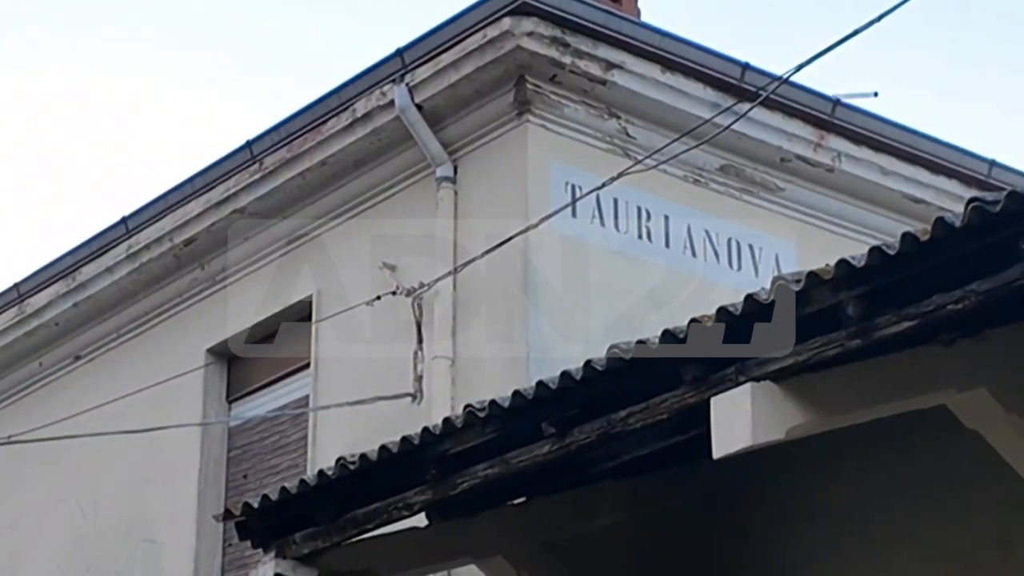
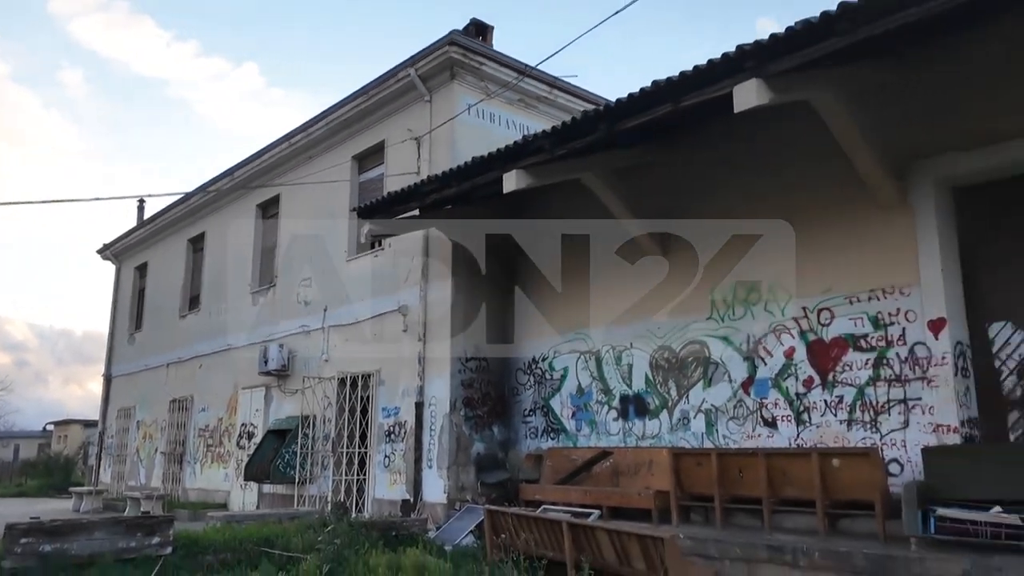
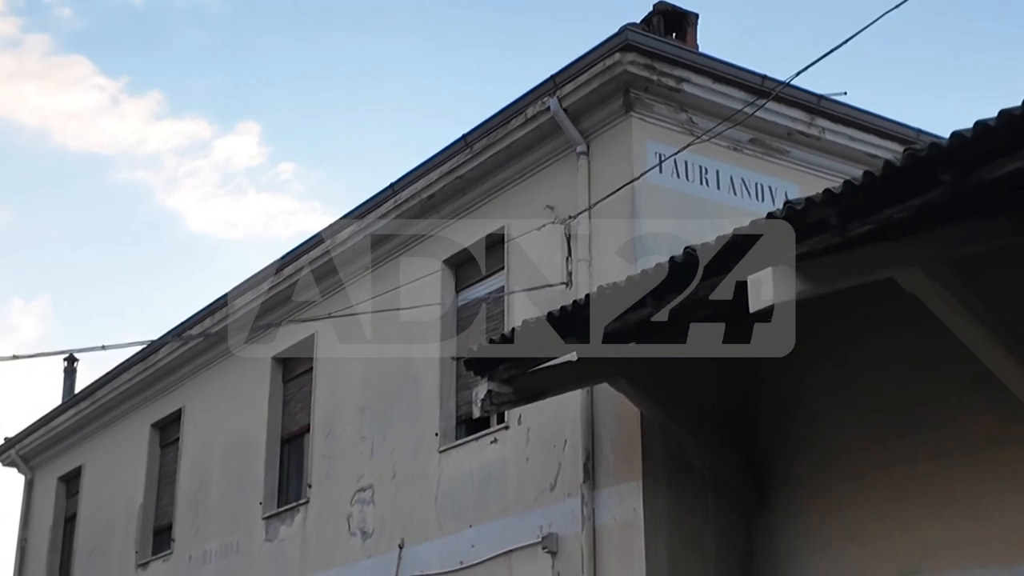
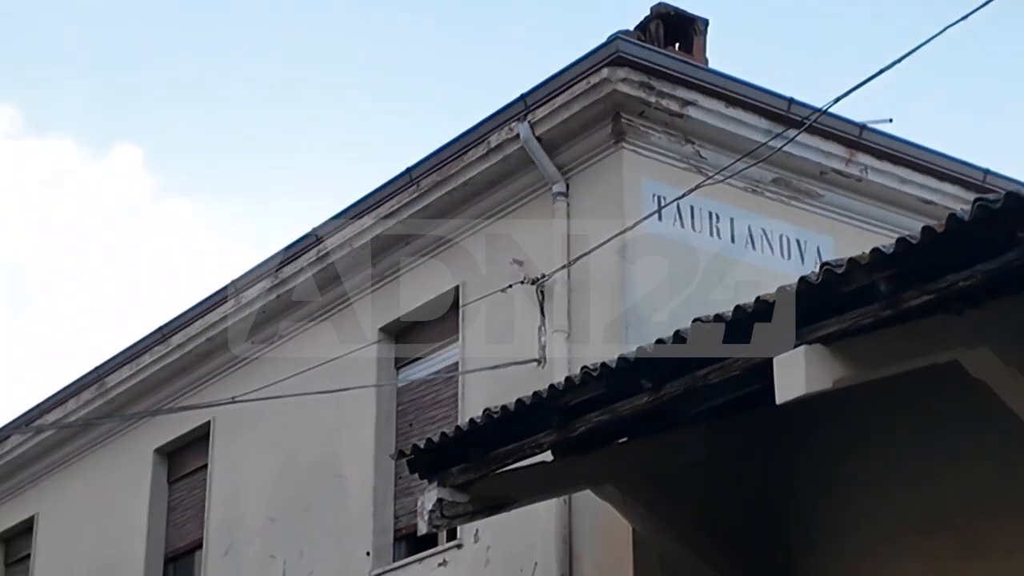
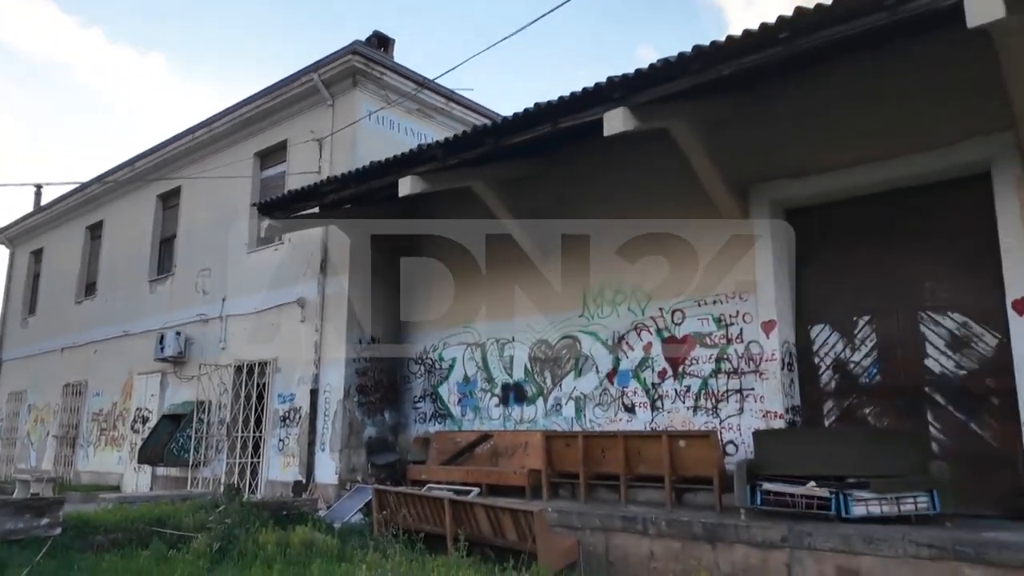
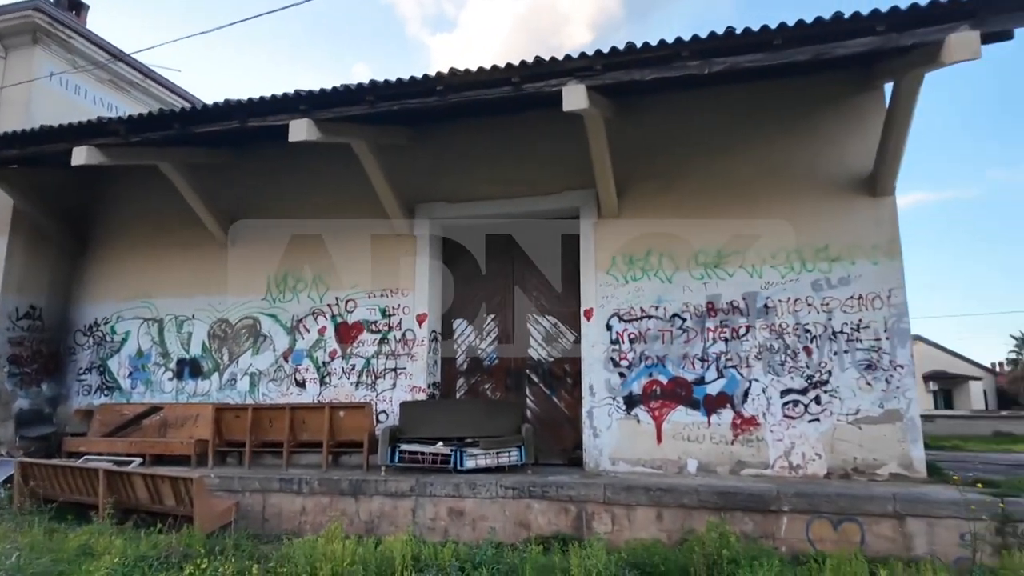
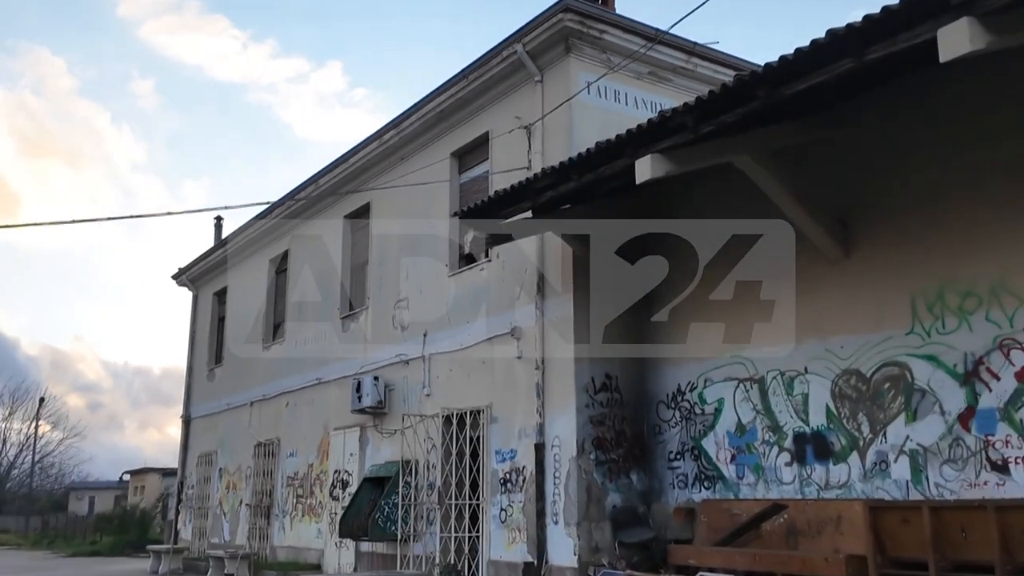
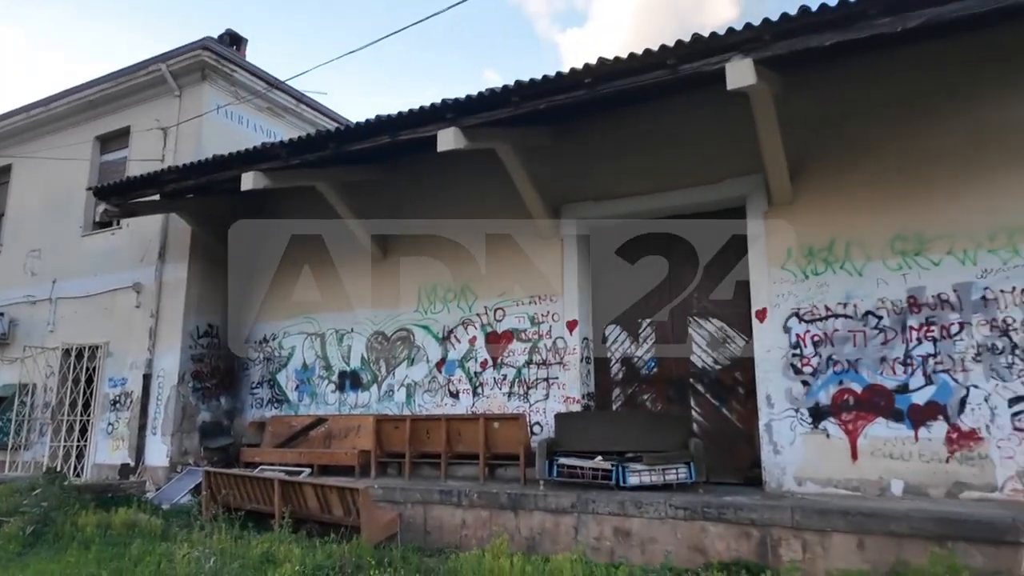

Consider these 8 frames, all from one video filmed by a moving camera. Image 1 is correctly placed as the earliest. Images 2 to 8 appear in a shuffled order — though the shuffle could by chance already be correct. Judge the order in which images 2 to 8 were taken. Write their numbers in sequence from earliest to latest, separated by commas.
4, 3, 7, 2, 5, 8, 6
